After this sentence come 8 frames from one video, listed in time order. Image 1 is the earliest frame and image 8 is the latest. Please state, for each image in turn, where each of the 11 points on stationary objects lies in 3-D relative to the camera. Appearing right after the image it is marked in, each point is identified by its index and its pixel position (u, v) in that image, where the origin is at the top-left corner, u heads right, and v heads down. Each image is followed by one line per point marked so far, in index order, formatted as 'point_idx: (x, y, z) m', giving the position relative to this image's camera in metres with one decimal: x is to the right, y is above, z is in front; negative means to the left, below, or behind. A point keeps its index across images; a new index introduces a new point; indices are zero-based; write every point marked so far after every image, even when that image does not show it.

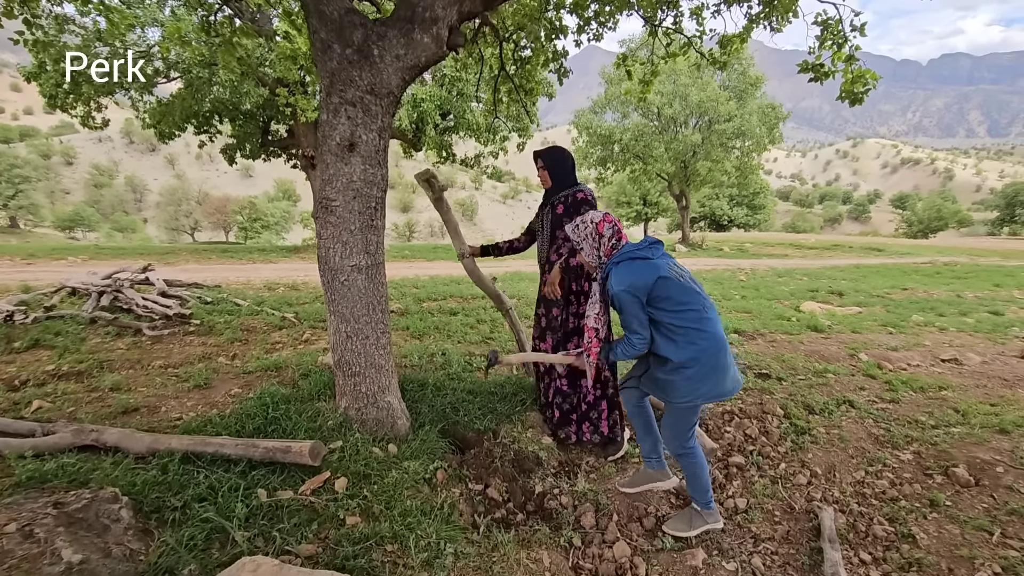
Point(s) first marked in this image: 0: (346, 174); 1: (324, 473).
0: (-0.9, +0.6, +2.9) m
1: (-0.9, -0.9, +2.6) m
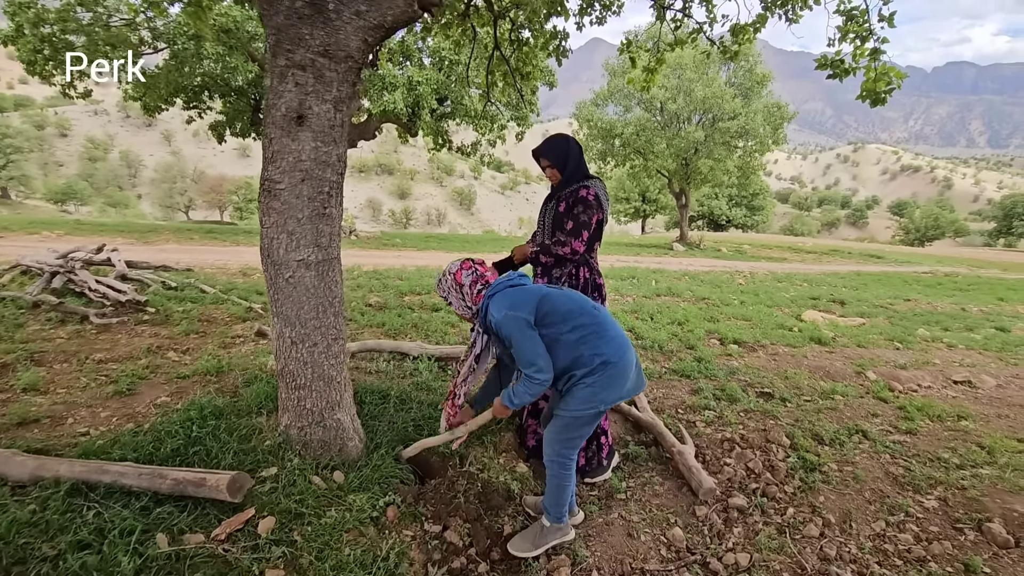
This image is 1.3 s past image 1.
0: (-1.0, +0.6, +2.4) m
1: (-1.1, -0.9, +2.1) m
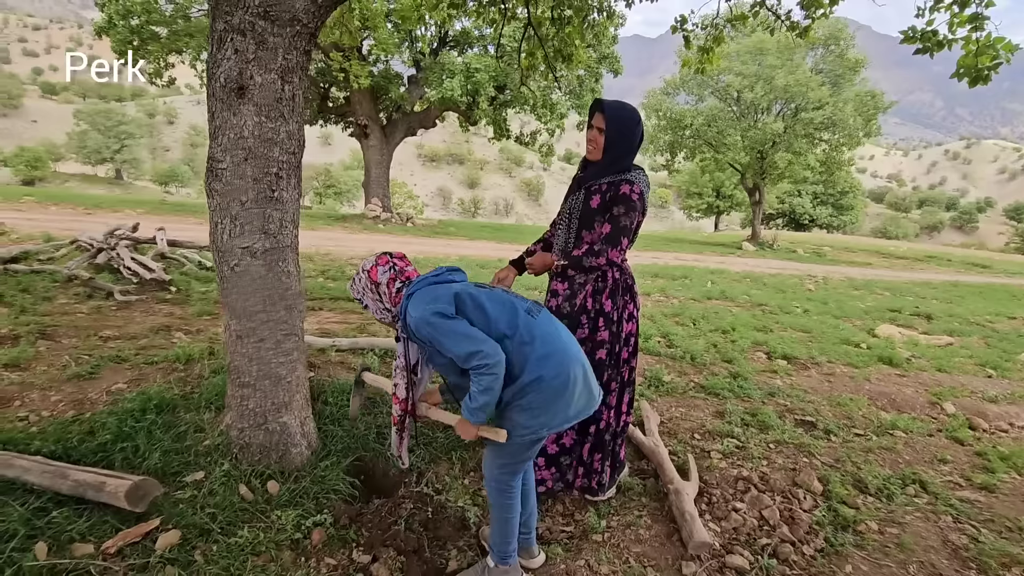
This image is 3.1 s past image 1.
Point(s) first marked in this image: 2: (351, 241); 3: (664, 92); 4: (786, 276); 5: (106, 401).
0: (-1.2, +0.7, +2.2) m
1: (-1.4, -0.9, +1.9) m
2: (-3.4, +1.0, +11.3) m
3: (+4.8, +6.1, +16.0) m
4: (+6.9, +0.3, +12.8) m
5: (-2.0, -0.6, +2.5) m
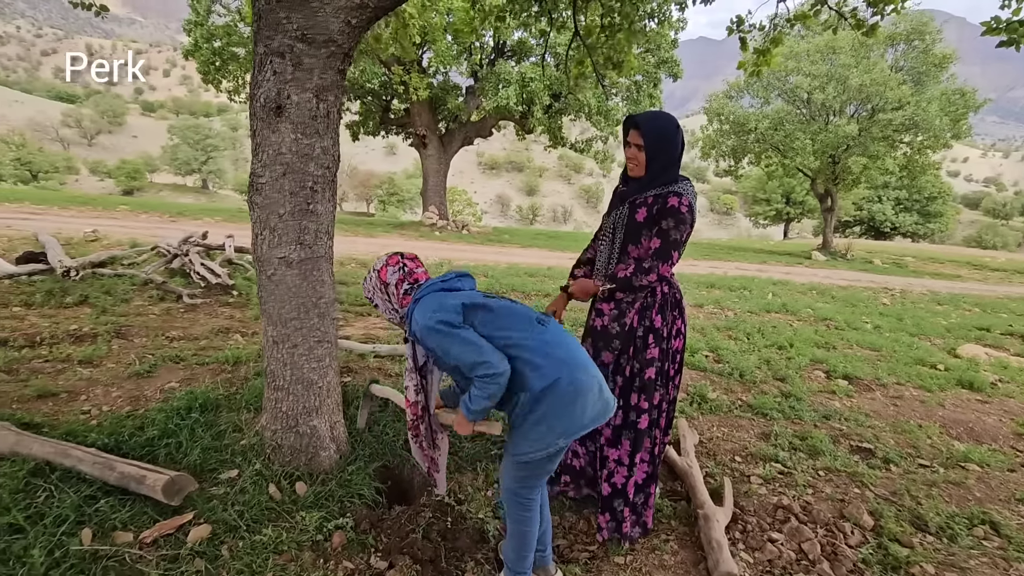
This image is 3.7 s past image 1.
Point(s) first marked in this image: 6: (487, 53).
0: (-1.1, +0.7, +2.3) m
1: (-1.3, -0.9, +2.1) m
2: (-2.3, +0.8, +11.6) m
3: (+6.4, +5.8, +15.4) m
4: (+8.1, 0.0, +12.0) m
5: (-1.9, -0.6, +2.7) m
6: (-0.7, +6.8, +14.7) m
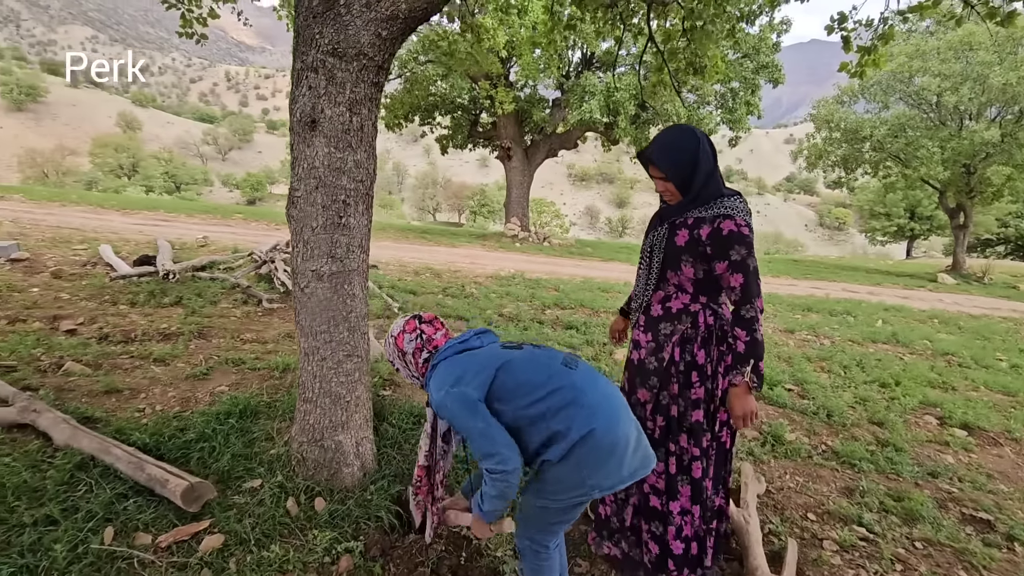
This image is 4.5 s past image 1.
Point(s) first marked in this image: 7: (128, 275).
0: (-0.9, +0.6, +2.4) m
1: (-1.3, -1.0, +2.1) m
2: (-0.6, +0.6, +11.7) m
3: (+8.9, +5.1, +14.1) m
4: (+9.7, -0.6, +10.3) m
5: (-1.7, -0.6, +2.9) m
6: (+1.8, +6.4, +14.6) m
7: (-4.5, +0.2, +6.0) m
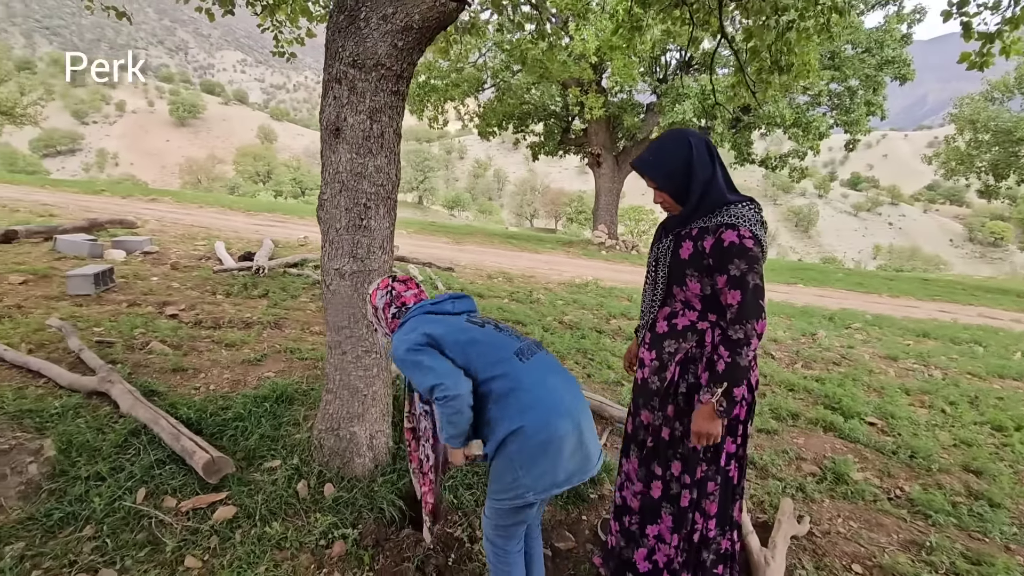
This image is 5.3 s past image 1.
0: (-0.9, +0.6, +2.5) m
1: (-1.3, -0.9, +2.3) m
2: (+1.2, +0.4, +11.6) m
3: (+11.1, +4.6, +12.3) m
4: (+11.0, -1.2, +8.3) m
5: (-1.6, -0.6, +3.1) m
6: (+4.3, +6.1, +14.1) m
7: (-3.7, +0.3, +6.8) m
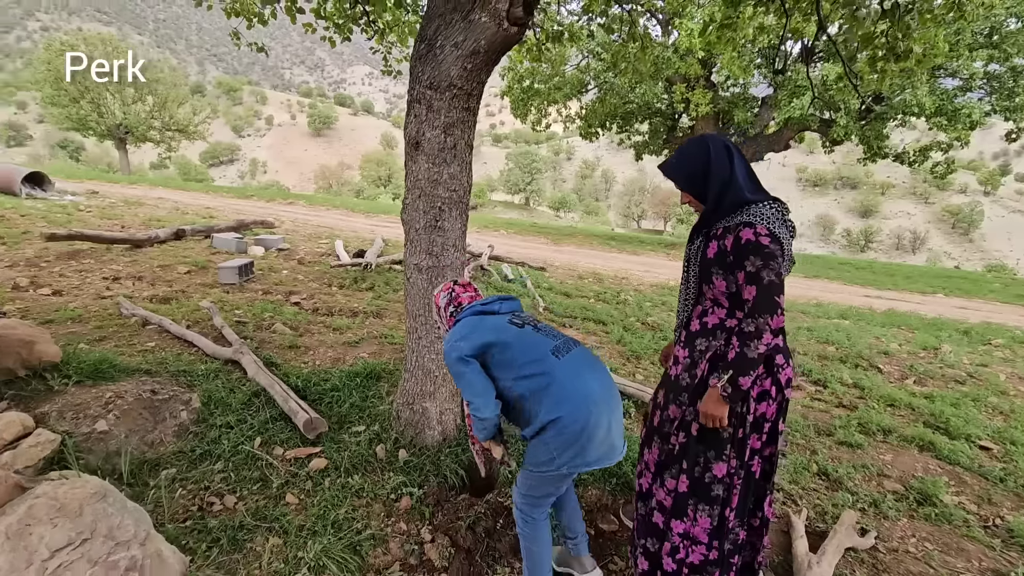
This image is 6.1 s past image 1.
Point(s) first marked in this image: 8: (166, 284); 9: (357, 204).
0: (-0.6, +0.7, +2.9) m
1: (-1.1, -0.9, +2.8) m
2: (+3.3, +0.4, +11.4) m
3: (+13.3, +4.2, +10.0) m
4: (+12.2, -1.5, +6.2) m
5: (-1.2, -0.5, +3.6) m
6: (+7.0, +5.9, +13.2) m
7: (-2.5, +0.4, +7.6) m
8: (-4.0, +0.1, +5.9) m
9: (-5.7, +3.1, +18.6) m
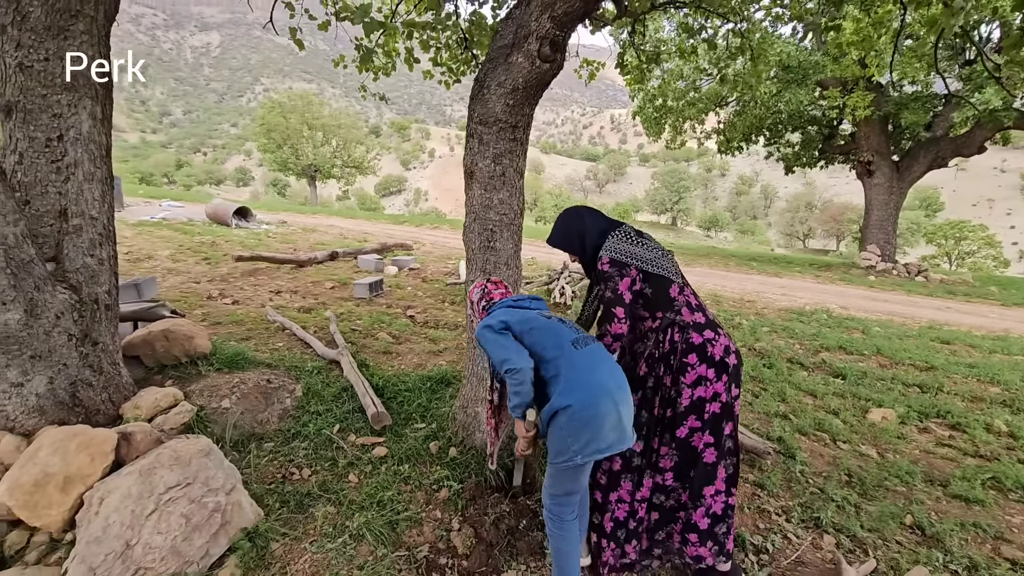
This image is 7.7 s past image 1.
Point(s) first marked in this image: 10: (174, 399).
0: (-0.3, +0.6, +3.2) m
1: (-0.8, -0.9, +3.2) m
2: (+5.8, -0.1, +10.3) m
3: (+15.1, +3.7, +6.4) m
4: (+12.8, -1.9, +2.8) m
5: (-0.7, -0.6, +4.1) m
6: (+10.0, +5.3, +11.3) m
7: (-0.8, +0.1, +8.3) m
8: (-2.7, -0.1, +7.1) m
9: (-0.8, +2.4, +19.9) m
10: (-2.1, -0.7, +3.1) m
